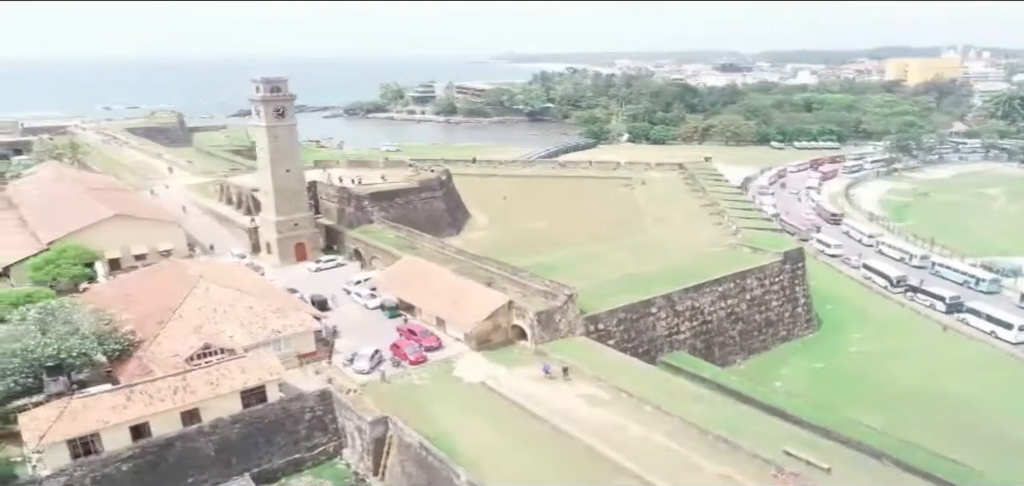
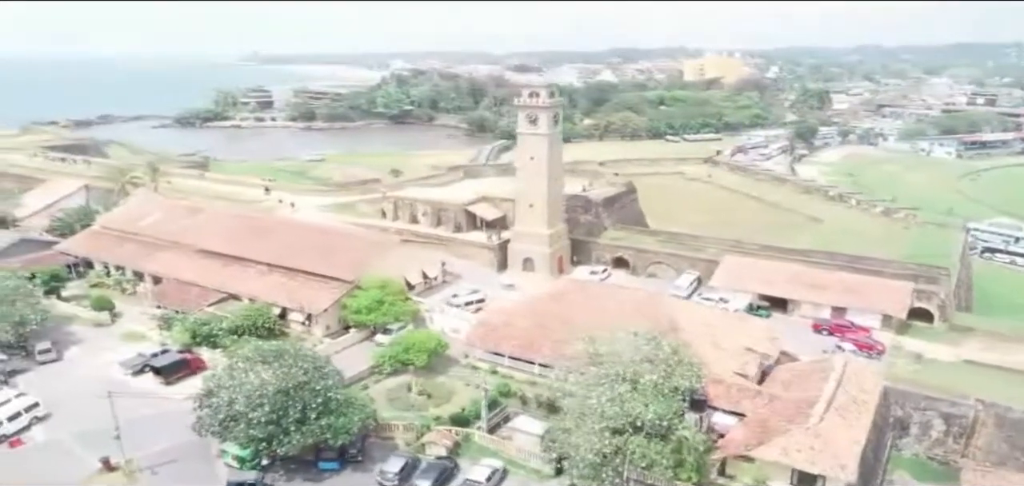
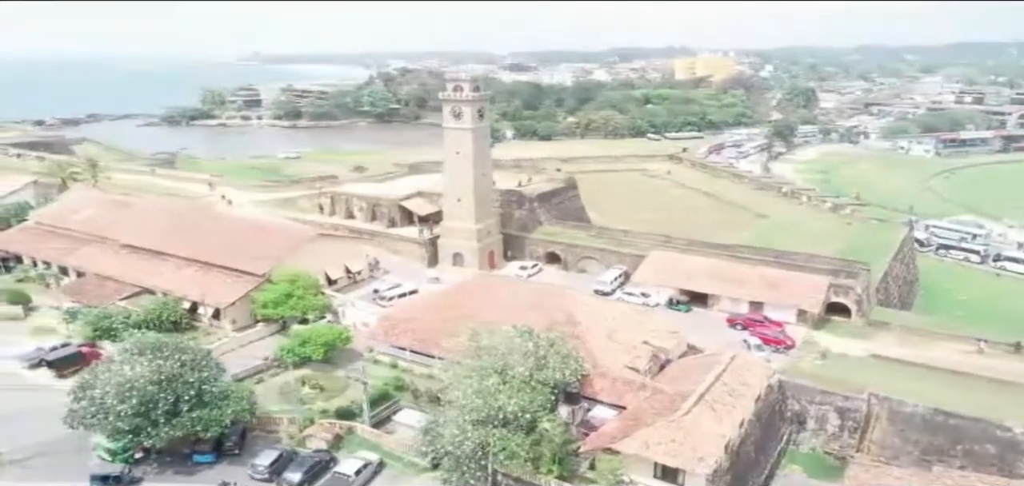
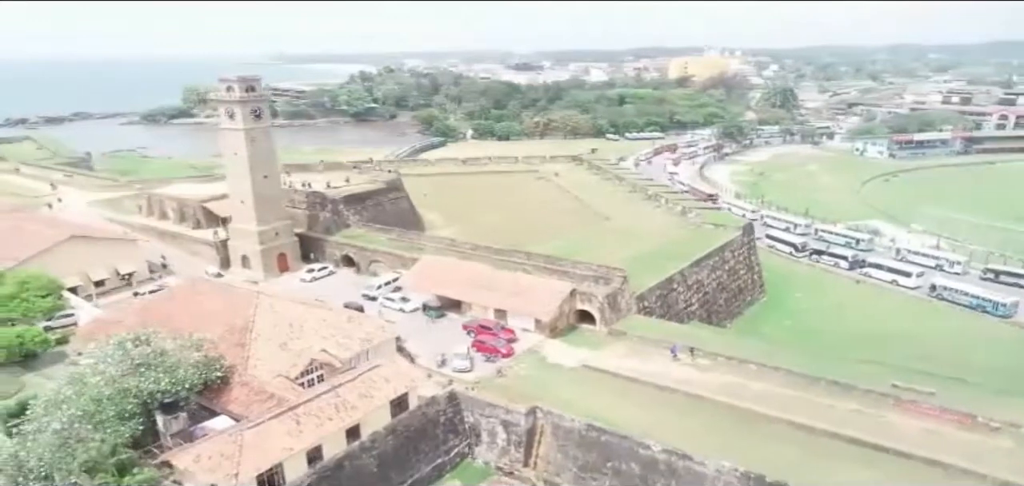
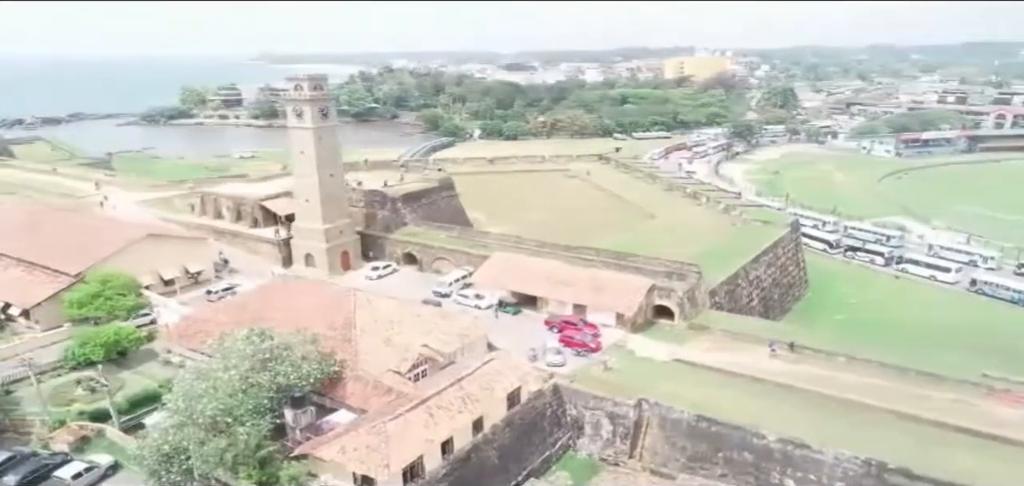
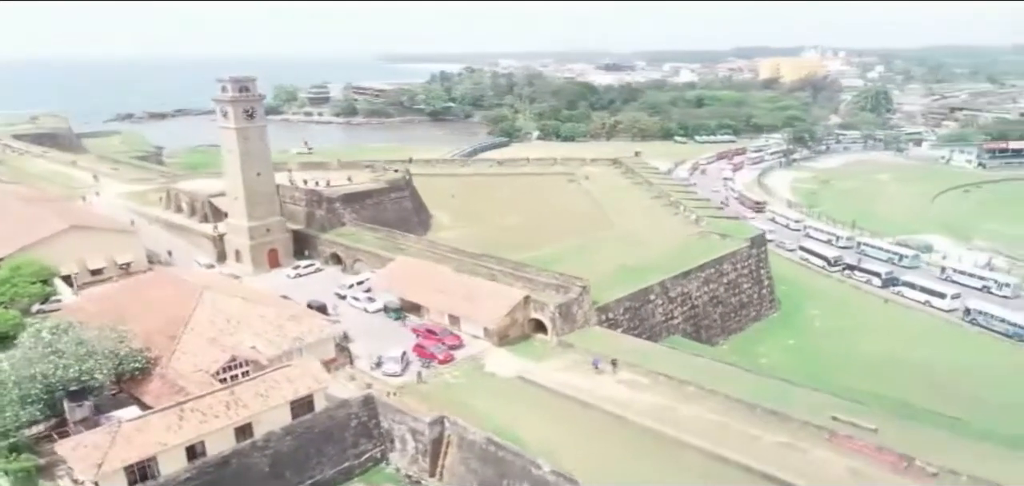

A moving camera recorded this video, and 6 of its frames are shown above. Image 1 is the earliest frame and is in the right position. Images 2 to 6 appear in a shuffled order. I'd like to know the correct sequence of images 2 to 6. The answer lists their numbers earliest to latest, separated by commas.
6, 4, 5, 3, 2
